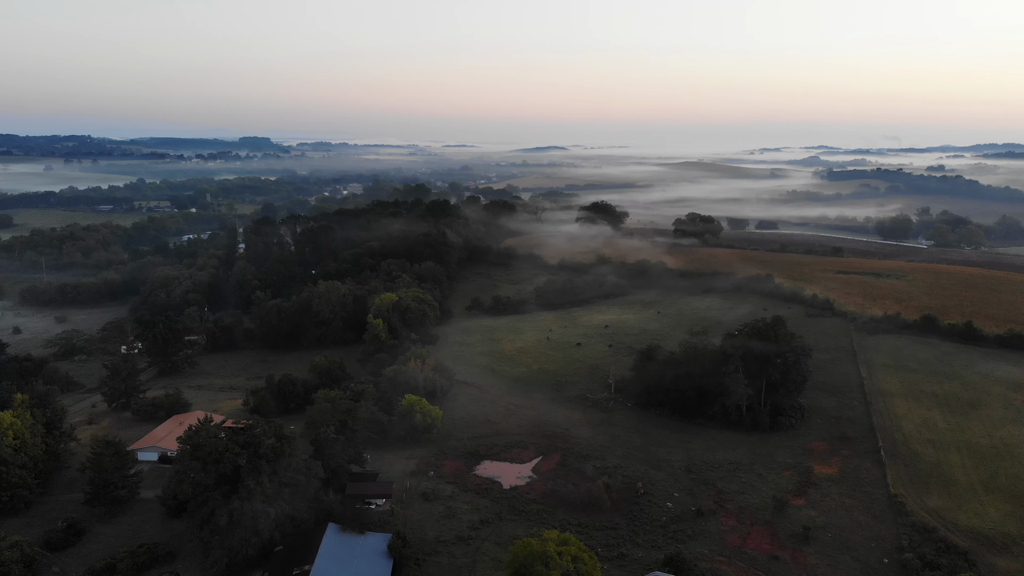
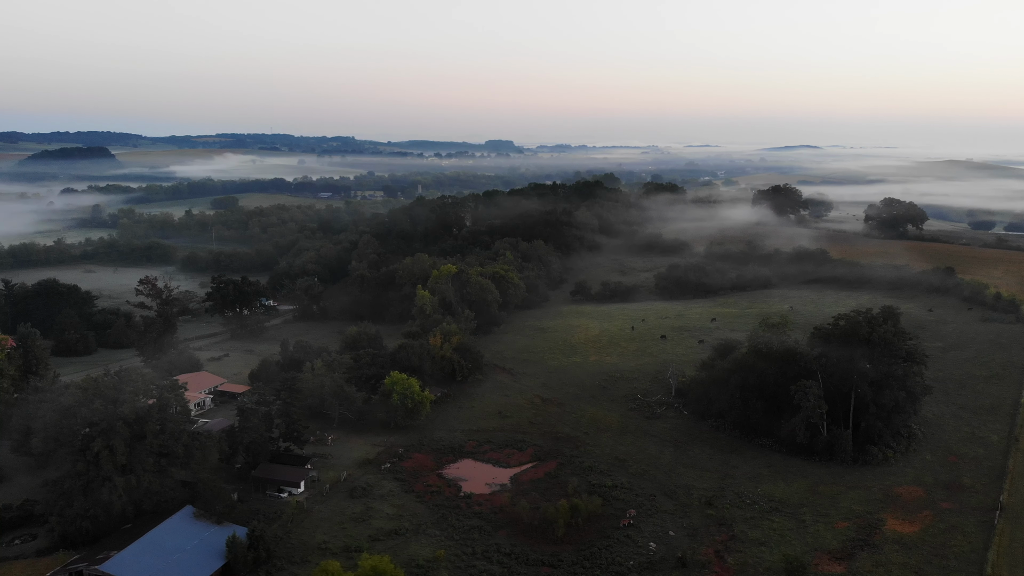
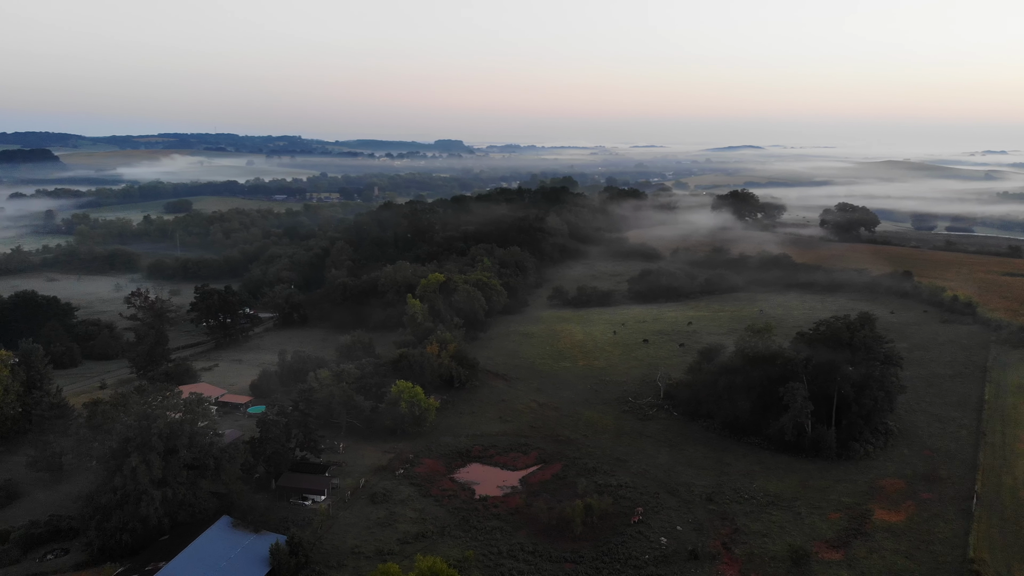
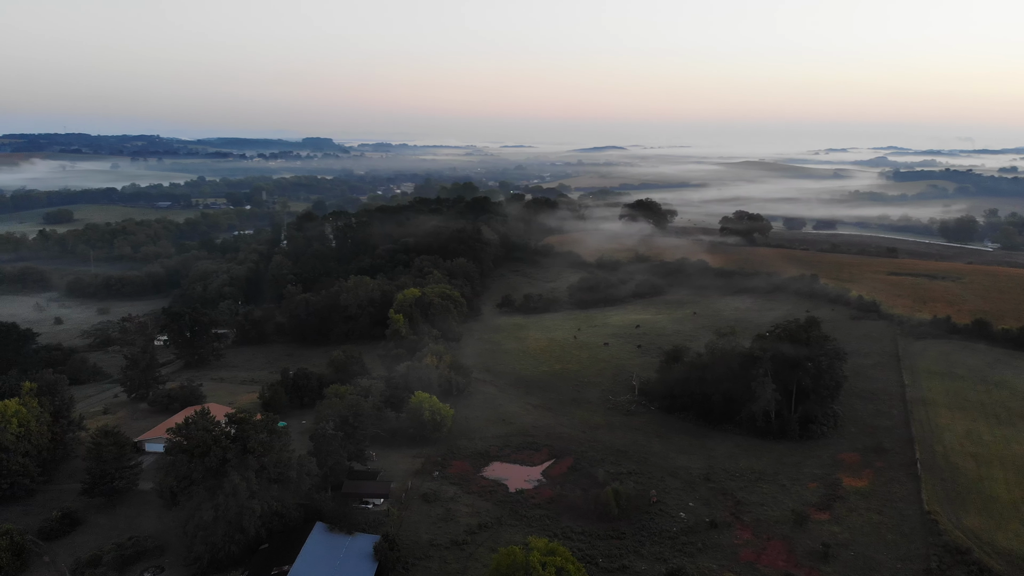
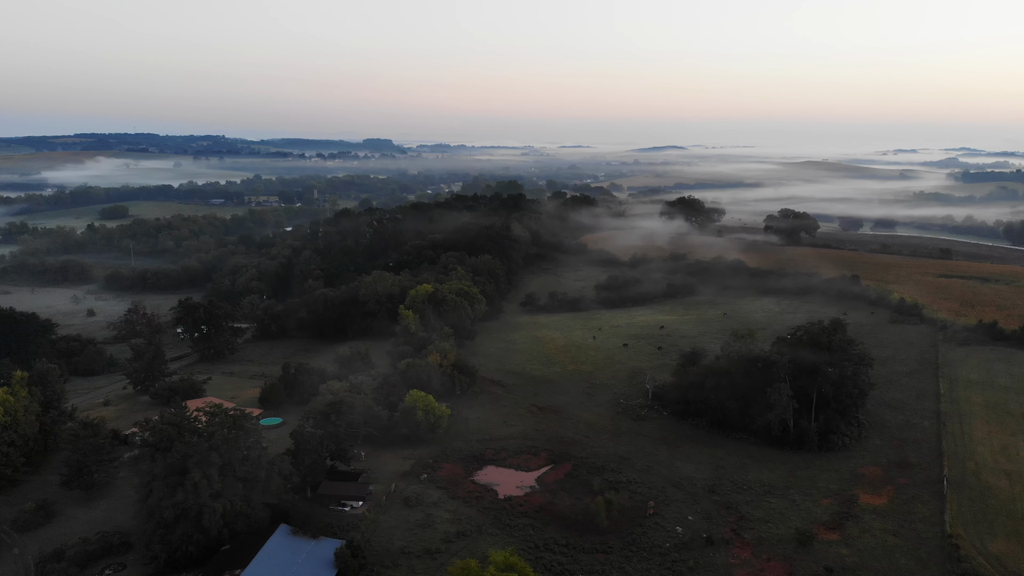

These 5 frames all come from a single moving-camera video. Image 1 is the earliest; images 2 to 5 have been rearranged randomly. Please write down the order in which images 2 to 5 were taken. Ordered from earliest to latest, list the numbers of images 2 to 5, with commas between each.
4, 5, 3, 2
